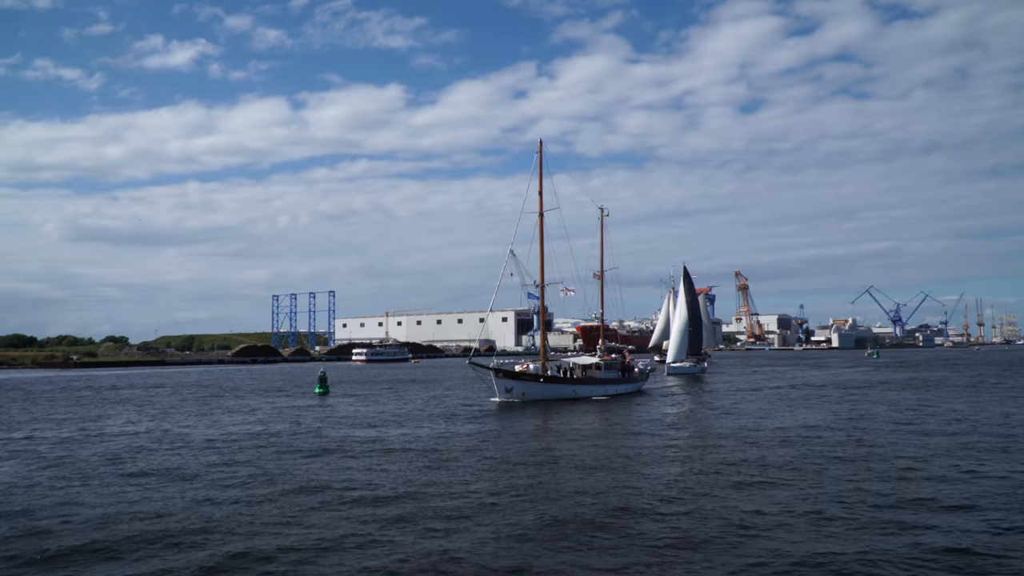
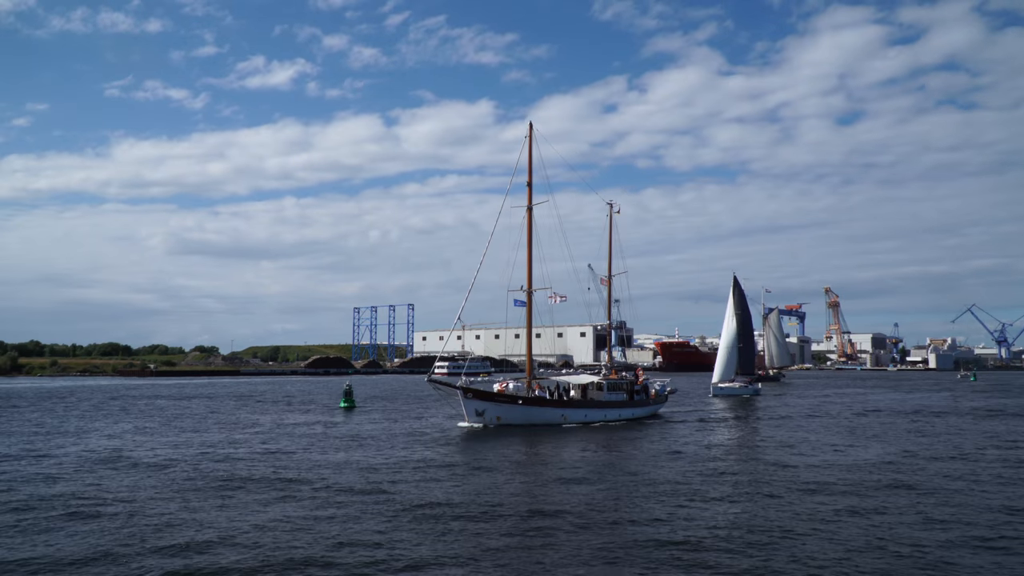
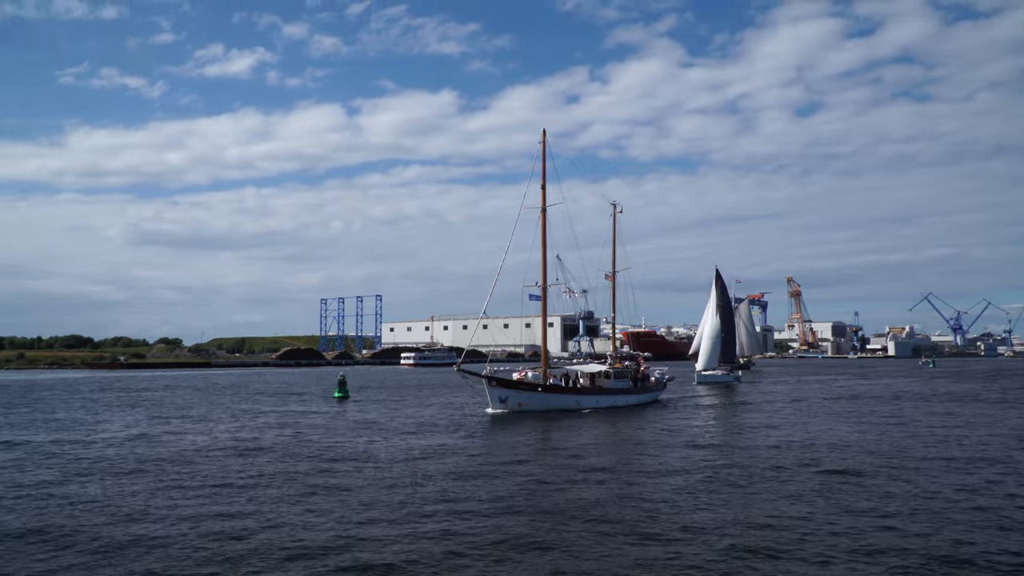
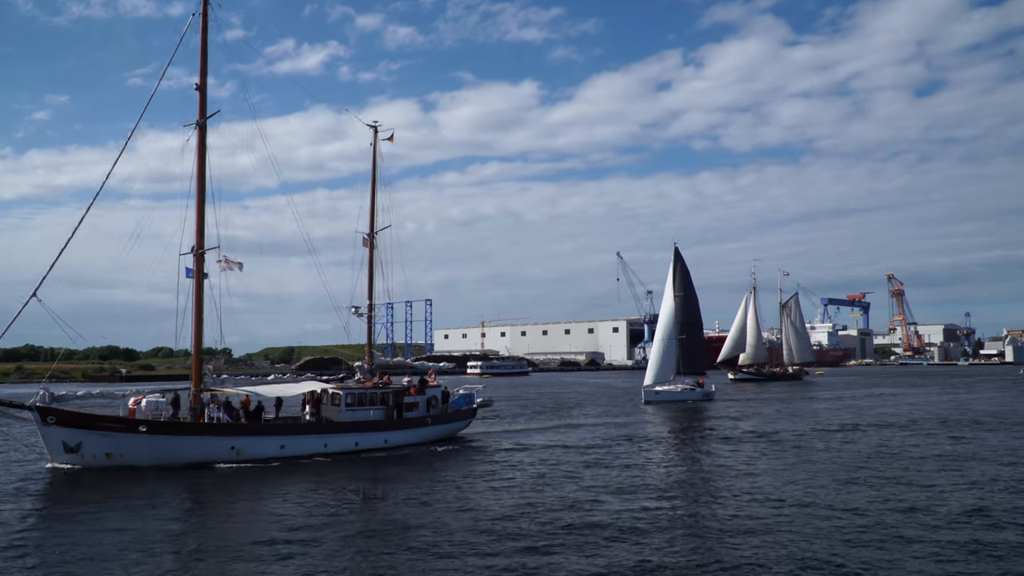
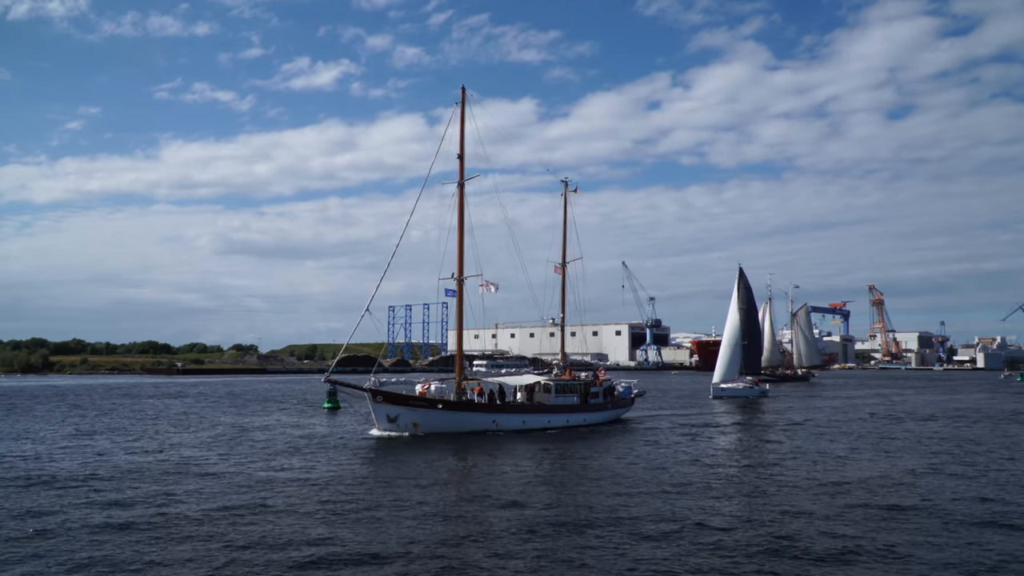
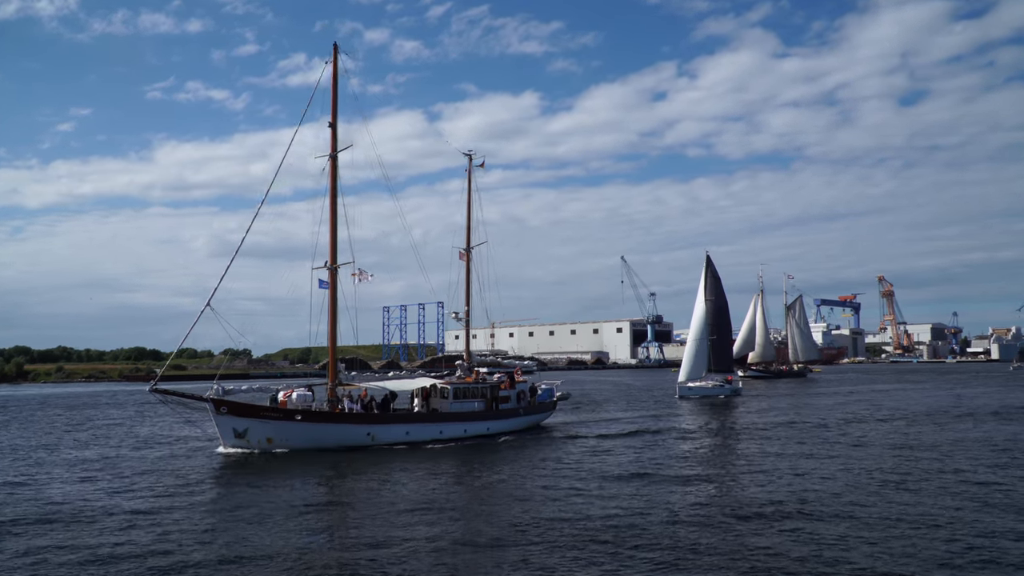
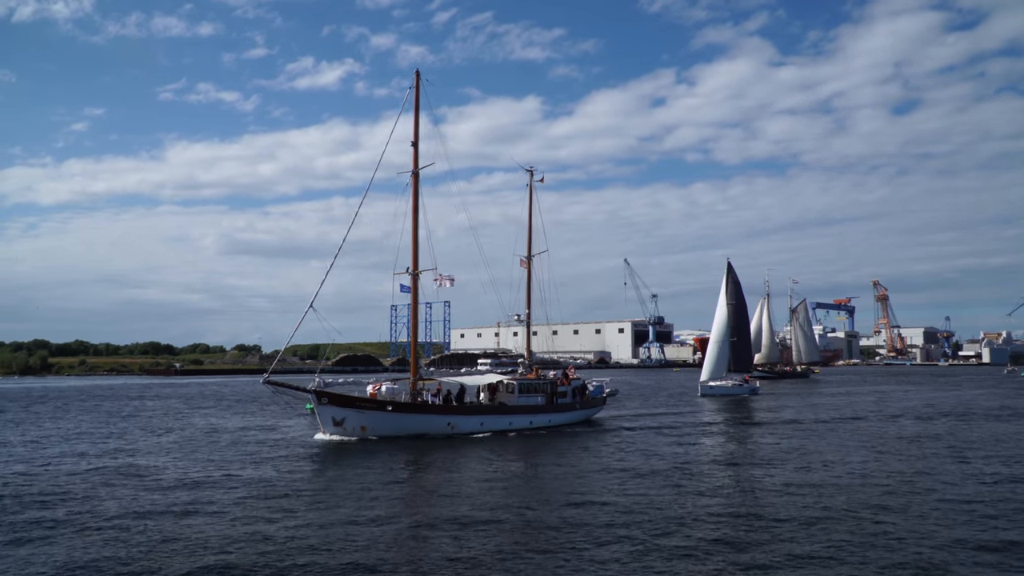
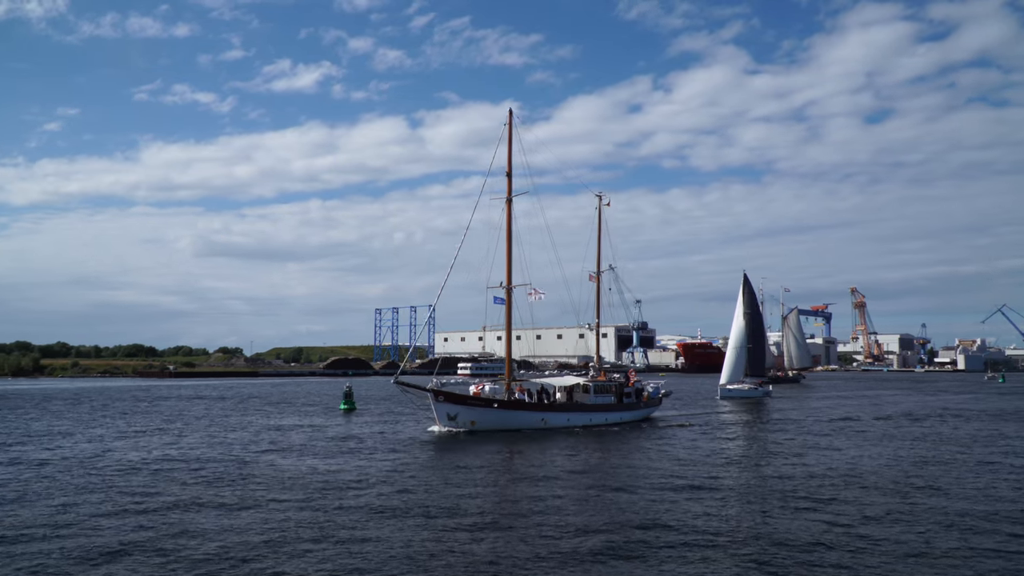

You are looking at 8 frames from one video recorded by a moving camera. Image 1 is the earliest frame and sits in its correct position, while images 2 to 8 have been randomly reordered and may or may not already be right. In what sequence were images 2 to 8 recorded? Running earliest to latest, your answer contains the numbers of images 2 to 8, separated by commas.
3, 2, 8, 5, 7, 6, 4
